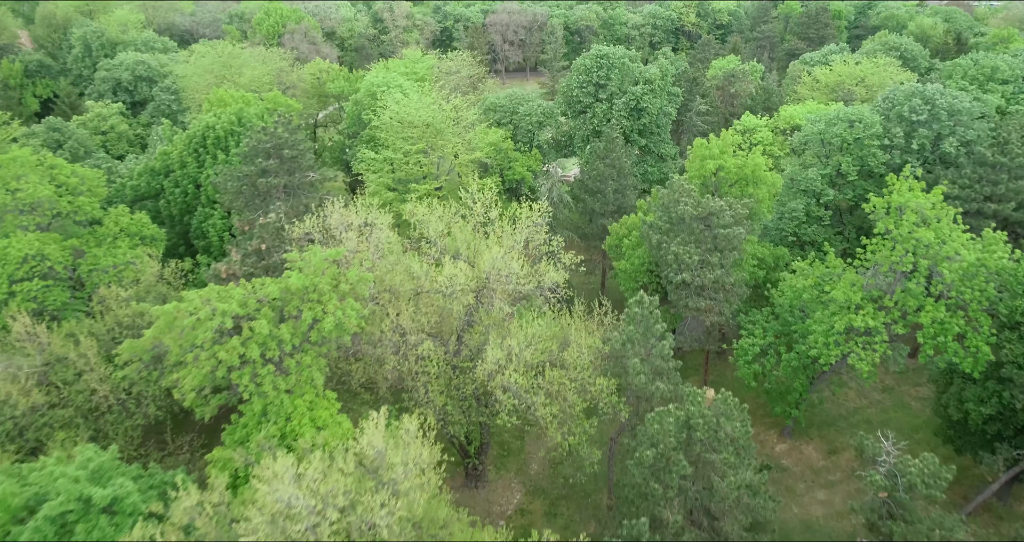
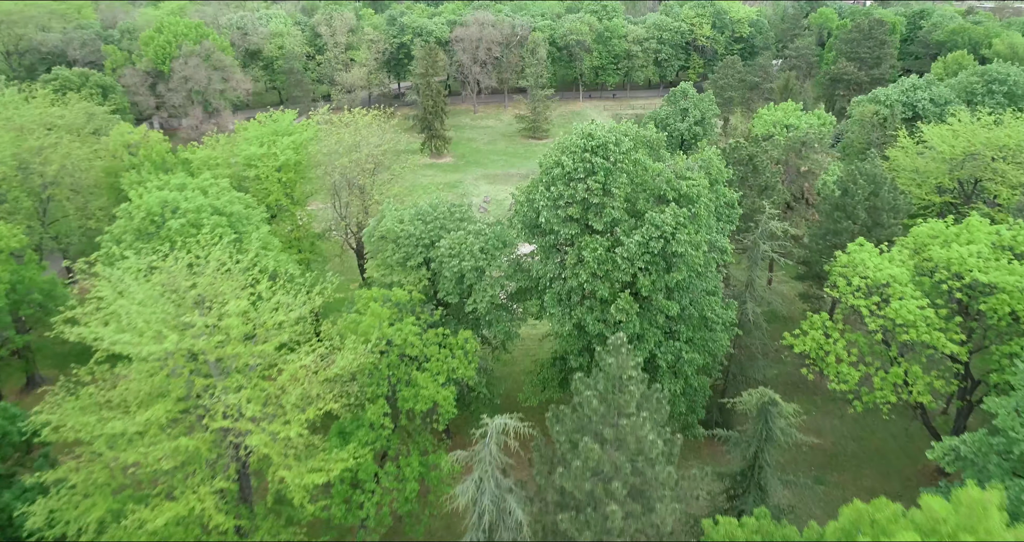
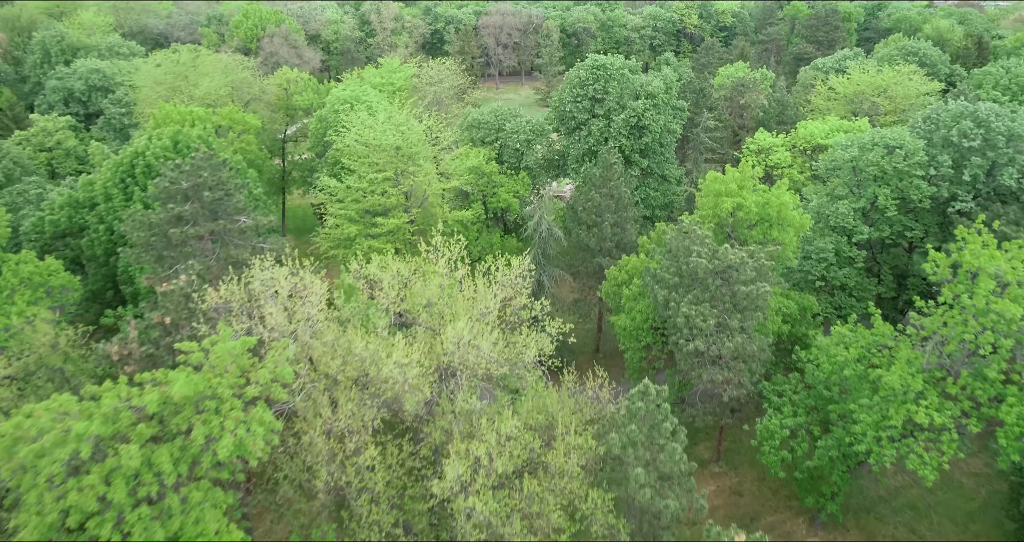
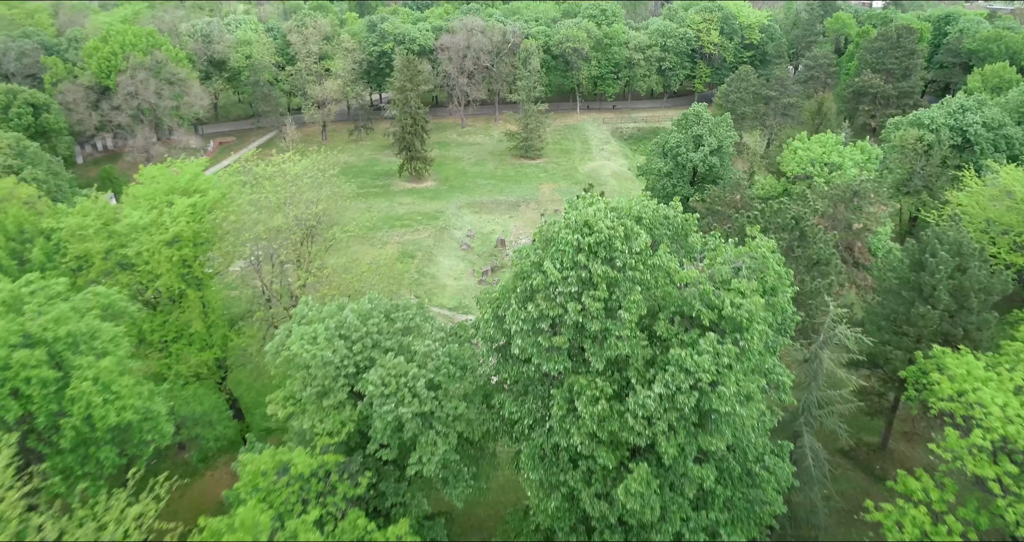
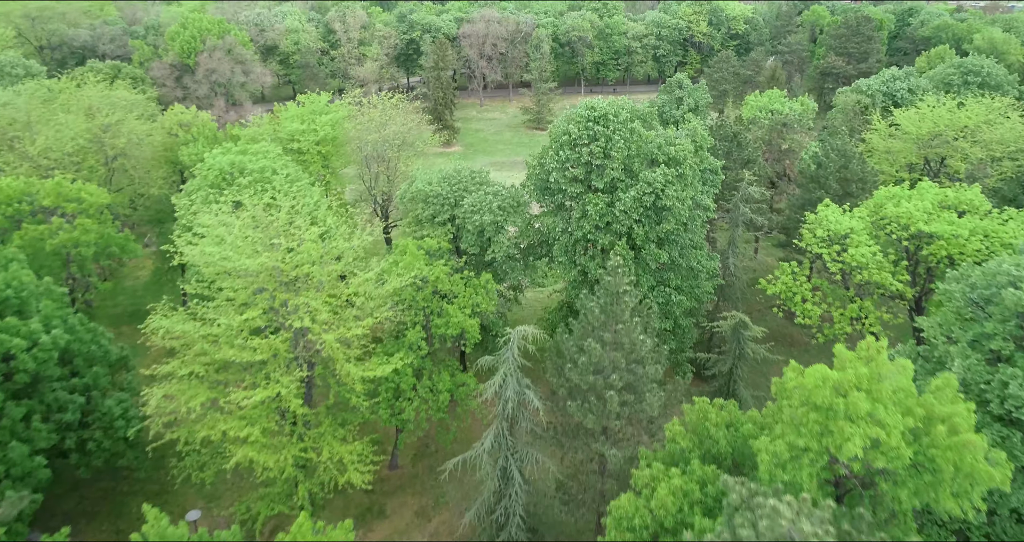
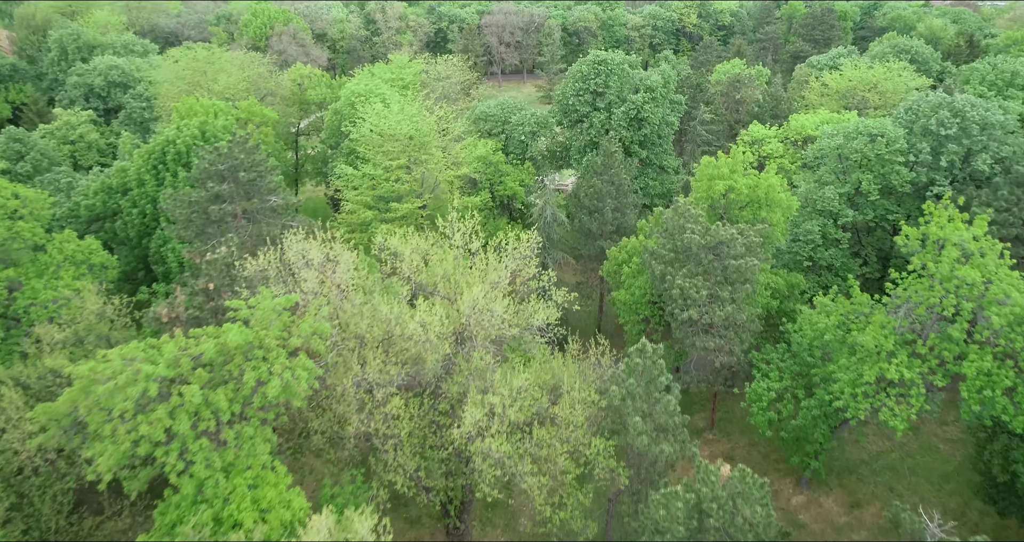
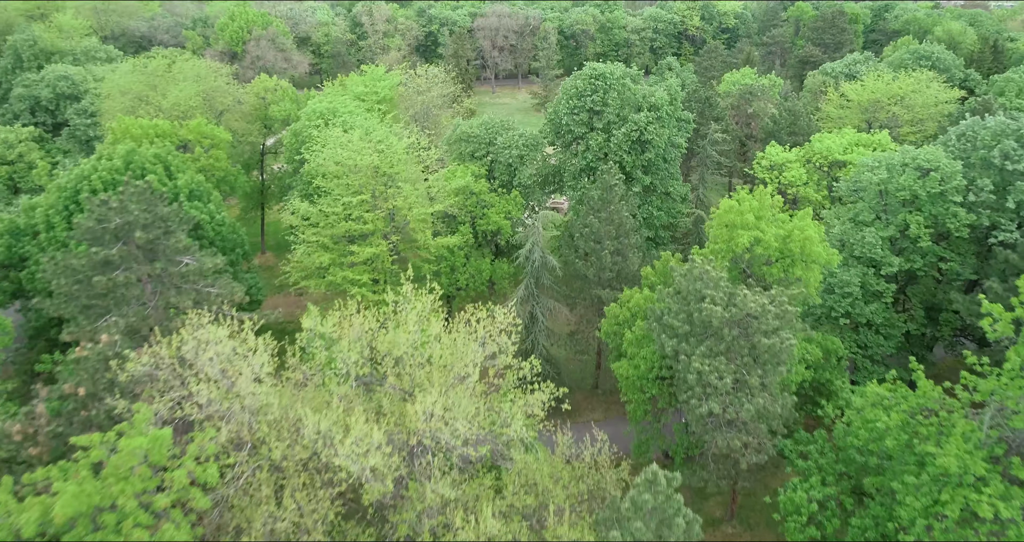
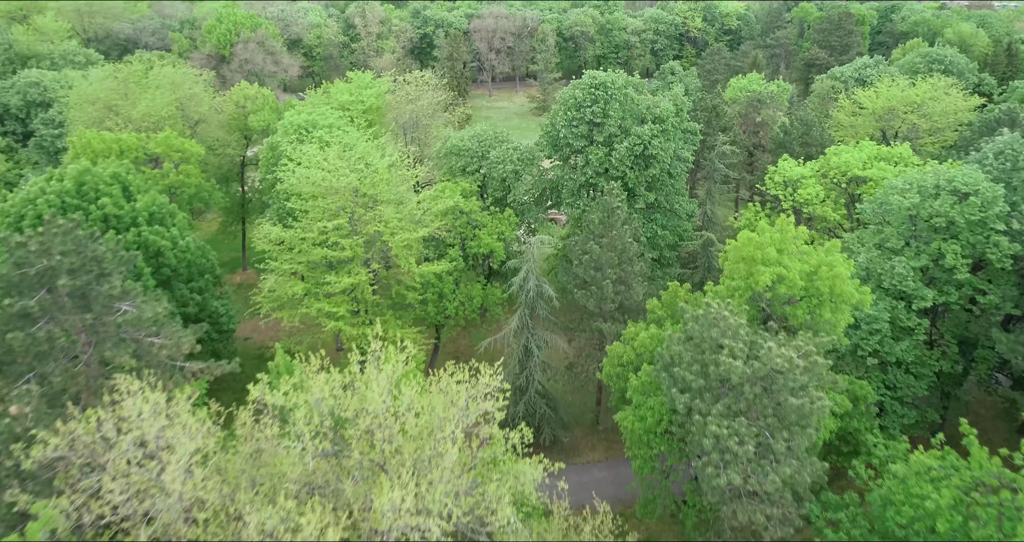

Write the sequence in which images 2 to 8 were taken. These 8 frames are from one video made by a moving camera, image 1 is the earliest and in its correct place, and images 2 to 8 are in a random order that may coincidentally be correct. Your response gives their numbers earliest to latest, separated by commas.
6, 3, 7, 8, 5, 2, 4
